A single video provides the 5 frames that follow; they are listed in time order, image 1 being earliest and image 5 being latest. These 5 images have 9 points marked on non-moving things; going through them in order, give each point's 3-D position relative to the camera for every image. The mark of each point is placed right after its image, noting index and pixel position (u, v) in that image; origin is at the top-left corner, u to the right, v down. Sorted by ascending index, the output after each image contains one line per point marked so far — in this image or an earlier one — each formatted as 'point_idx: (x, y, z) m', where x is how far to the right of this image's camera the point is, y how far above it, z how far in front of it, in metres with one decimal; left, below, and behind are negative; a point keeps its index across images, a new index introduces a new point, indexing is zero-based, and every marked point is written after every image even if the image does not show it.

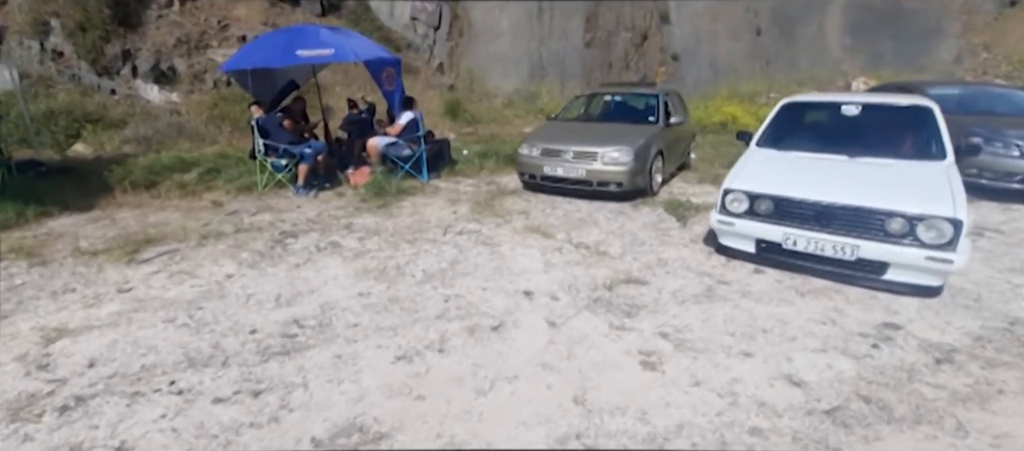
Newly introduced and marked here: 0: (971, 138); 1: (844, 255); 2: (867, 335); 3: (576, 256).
0: (+6.5, +1.2, +7.7) m
1: (+2.2, -0.2, +3.6) m
2: (+1.9, -0.6, +2.9) m
3: (+0.5, -0.2, +4.2) m
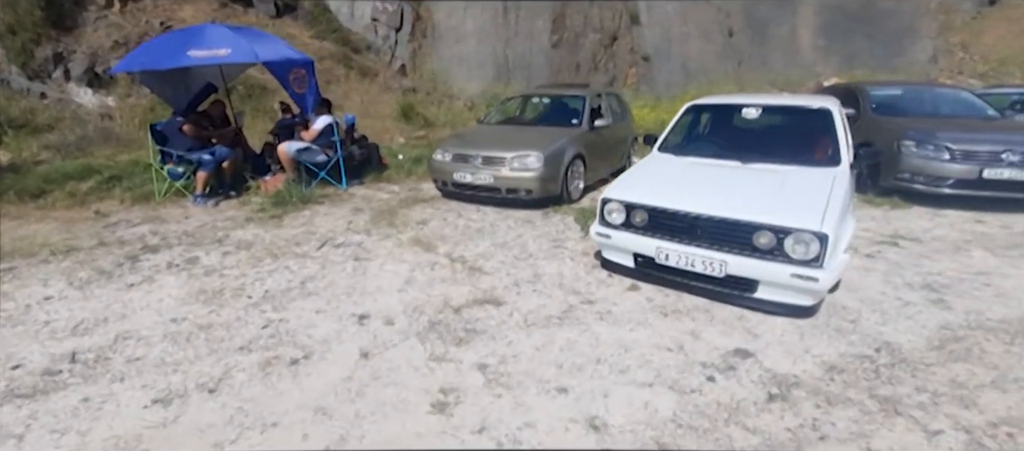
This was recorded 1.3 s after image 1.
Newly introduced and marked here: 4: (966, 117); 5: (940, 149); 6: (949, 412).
0: (+5.4, +1.2, +7.5) m
1: (+1.3, -0.3, +3.3) m
2: (+1.0, -0.7, +2.6) m
3: (-0.5, -0.3, +3.9) m
4: (+7.1, +1.7, +8.6) m
5: (+5.6, +1.0, +7.2) m
6: (+1.8, -0.8, +2.2) m
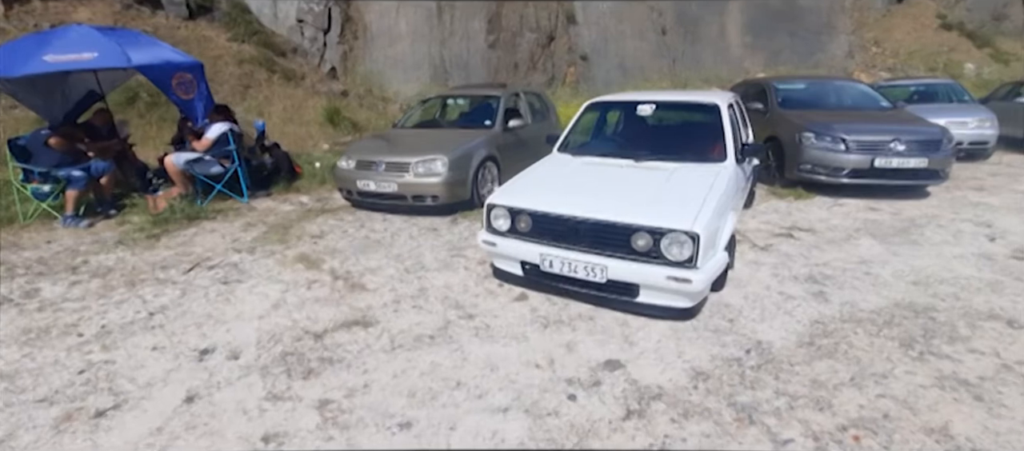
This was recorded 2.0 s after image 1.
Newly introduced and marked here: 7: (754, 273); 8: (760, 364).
0: (+4.2, +1.3, +7.7) m
1: (+0.5, -0.3, +3.2) m
2: (+0.3, -0.7, +2.5) m
3: (-1.3, -0.4, +3.6) m
4: (+5.7, +1.9, +8.9) m
5: (+4.4, +1.2, +7.4) m
6: (+1.1, -0.8, +2.2) m
7: (+1.9, -0.4, +4.3) m
8: (+1.2, -0.7, +2.6) m
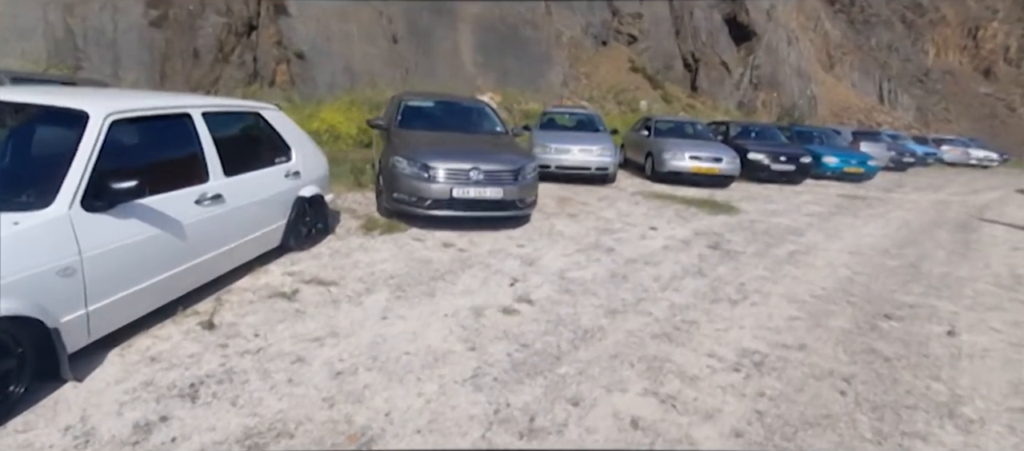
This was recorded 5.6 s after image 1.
0: (-1.6, +0.8, +7.0) m
1: (-2.9, -0.8, +1.3) m
2: (-2.8, -1.2, +0.5) m
3: (-4.7, -1.0, +0.9) m
4: (-0.8, +1.4, +8.7) m
5: (-1.3, +0.7, +6.8) m
6: (-1.9, -1.2, +0.6) m
7: (-2.2, -0.9, +2.8) m
8: (-2.0, -1.1, +1.1) m
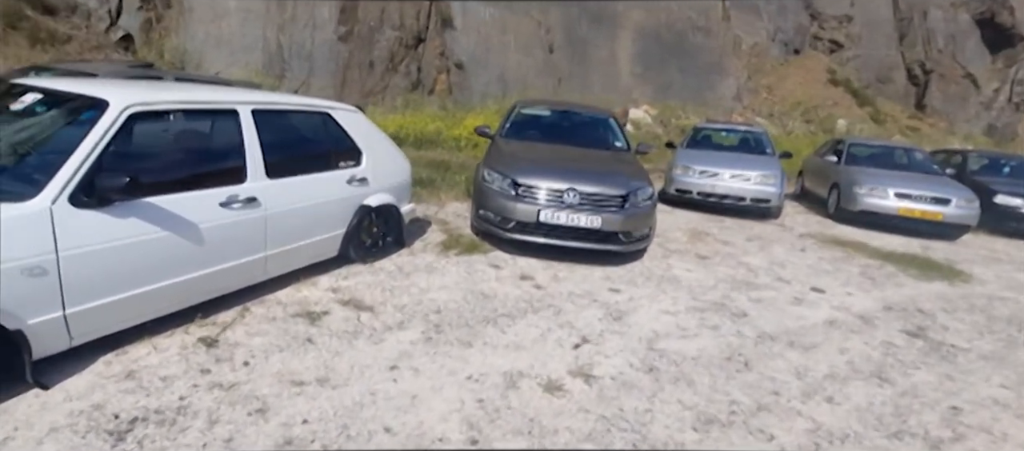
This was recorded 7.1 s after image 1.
0: (-0.2, +0.6, +6.2) m
1: (-3.4, -0.6, +1.2) m
2: (-3.5, -1.0, +0.4) m
3: (-5.2, -0.6, +1.3) m
4: (+1.2, +1.1, +7.6) m
5: (+0.1, +0.5, +5.9) m
6: (-2.6, -1.1, +0.2) m
7: (-2.2, -0.8, +2.4) m
8: (-2.6, -1.0, +0.7) m
